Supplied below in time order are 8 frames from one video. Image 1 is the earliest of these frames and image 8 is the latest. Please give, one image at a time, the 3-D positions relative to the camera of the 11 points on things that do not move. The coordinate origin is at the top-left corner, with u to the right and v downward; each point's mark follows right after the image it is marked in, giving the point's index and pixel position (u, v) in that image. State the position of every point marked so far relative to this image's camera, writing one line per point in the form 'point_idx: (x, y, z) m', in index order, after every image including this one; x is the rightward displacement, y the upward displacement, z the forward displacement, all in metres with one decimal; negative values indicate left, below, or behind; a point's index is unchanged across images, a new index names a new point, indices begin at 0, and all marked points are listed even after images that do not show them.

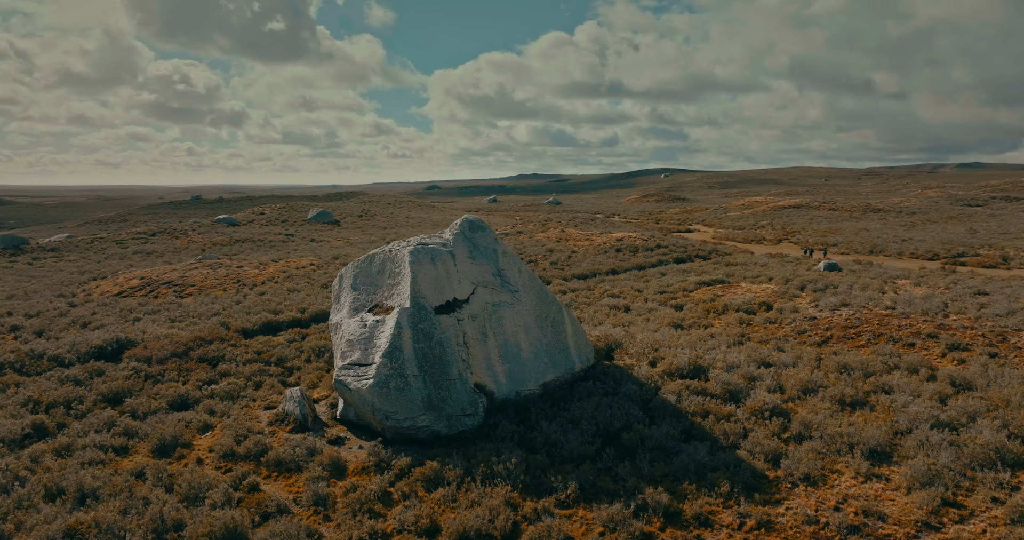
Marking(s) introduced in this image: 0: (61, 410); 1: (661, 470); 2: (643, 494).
0: (-8.8, -2.7, +13.7) m
1: (+1.9, -2.6, +9.1) m
2: (+1.6, -2.7, +8.5) m
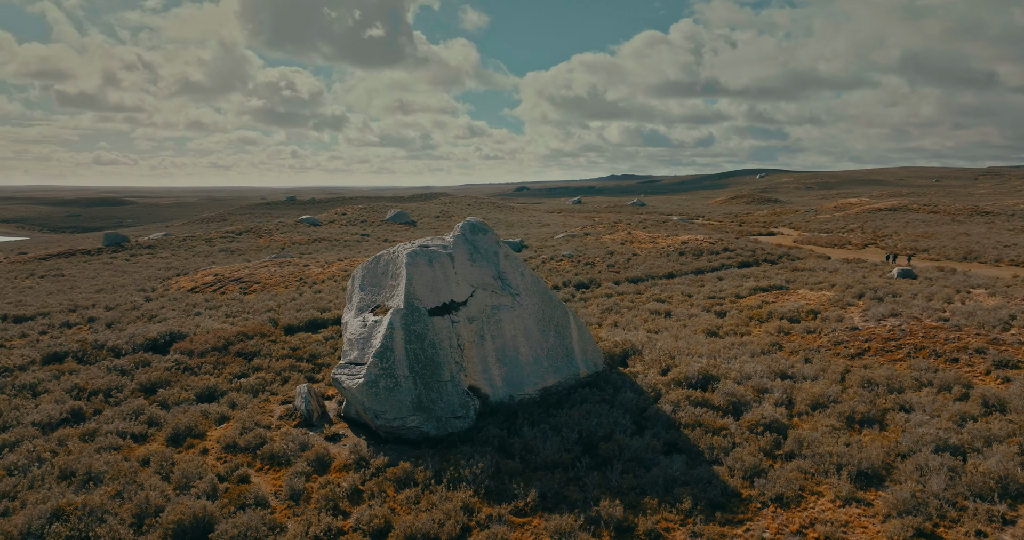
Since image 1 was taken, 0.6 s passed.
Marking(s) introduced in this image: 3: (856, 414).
0: (-8.6, -2.6, +14.7) m
1: (+1.4, -2.6, +8.8) m
2: (+1.0, -2.7, +8.3) m
3: (+5.2, -2.2, +10.9) m
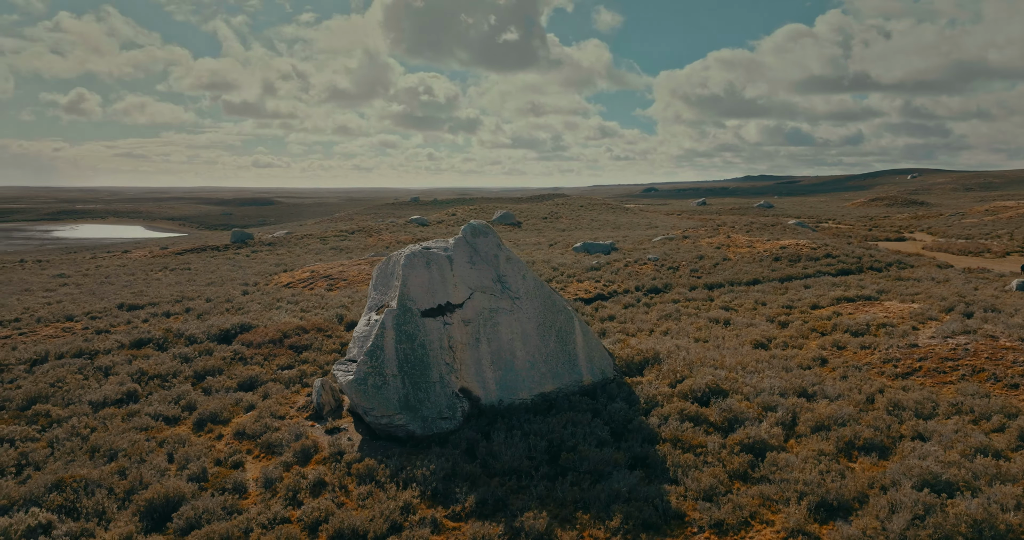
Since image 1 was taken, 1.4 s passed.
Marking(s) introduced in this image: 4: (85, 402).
0: (-8.1, -2.5, +16.1) m
1: (+0.7, -2.7, +8.6) m
2: (+0.2, -2.8, +8.1) m
3: (+4.8, -2.4, +9.9) m
4: (-8.8, -2.7, +14.5) m
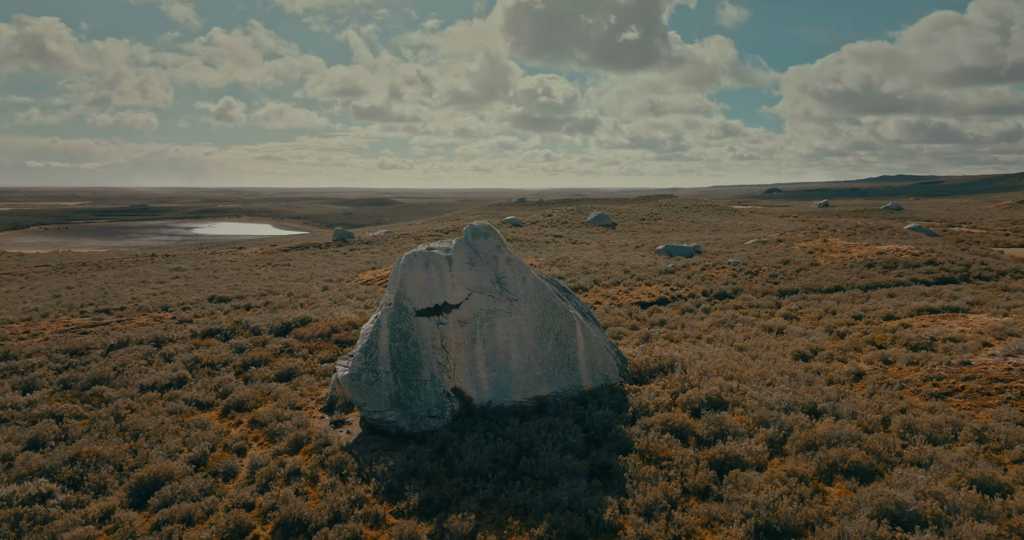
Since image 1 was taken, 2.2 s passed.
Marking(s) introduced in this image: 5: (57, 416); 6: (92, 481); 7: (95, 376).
0: (-7.5, -2.4, +17.4) m
1: (0.0, -2.8, +8.5) m
2: (-0.6, -2.8, +8.1) m
3: (+4.3, -2.5, +9.2) m
4: (-8.4, -2.6, +15.9) m
5: (-8.7, -2.8, +13.6) m
6: (-6.1, -3.0, +10.2) m
7: (-9.7, -2.5, +16.4) m
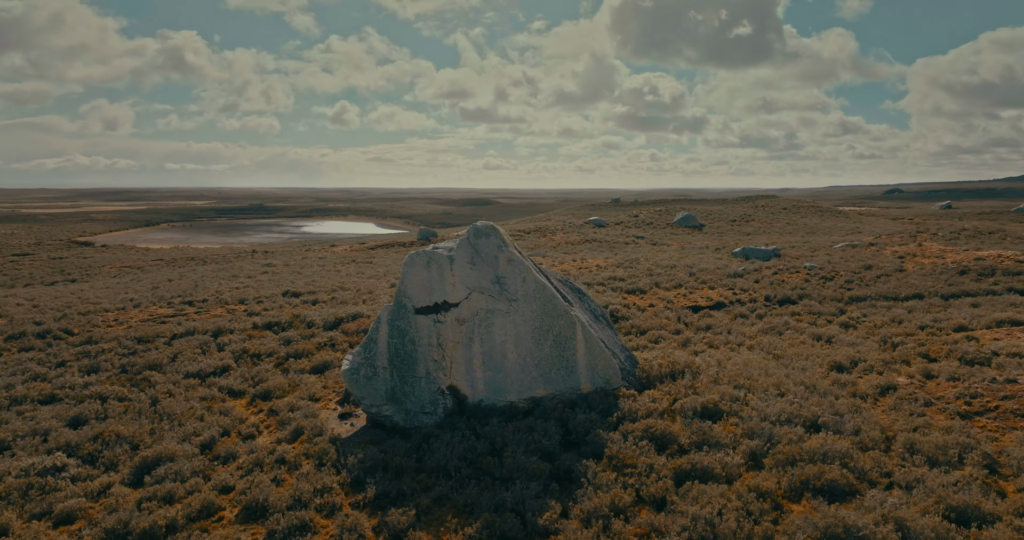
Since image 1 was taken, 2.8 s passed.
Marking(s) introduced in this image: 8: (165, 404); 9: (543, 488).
0: (-6.8, -2.3, +18.4) m
1: (-0.6, -2.8, +8.6) m
2: (-1.2, -2.8, +8.3) m
3: (+3.7, -2.6, +8.6) m
4: (-7.9, -2.4, +17.1) m
5: (-8.5, -2.7, +14.8) m
6: (-6.4, -2.9, +11.1) m
7: (-9.1, -2.3, +17.8) m
8: (-6.9, -2.7, +14.2) m
9: (+0.4, -2.7, +8.7) m
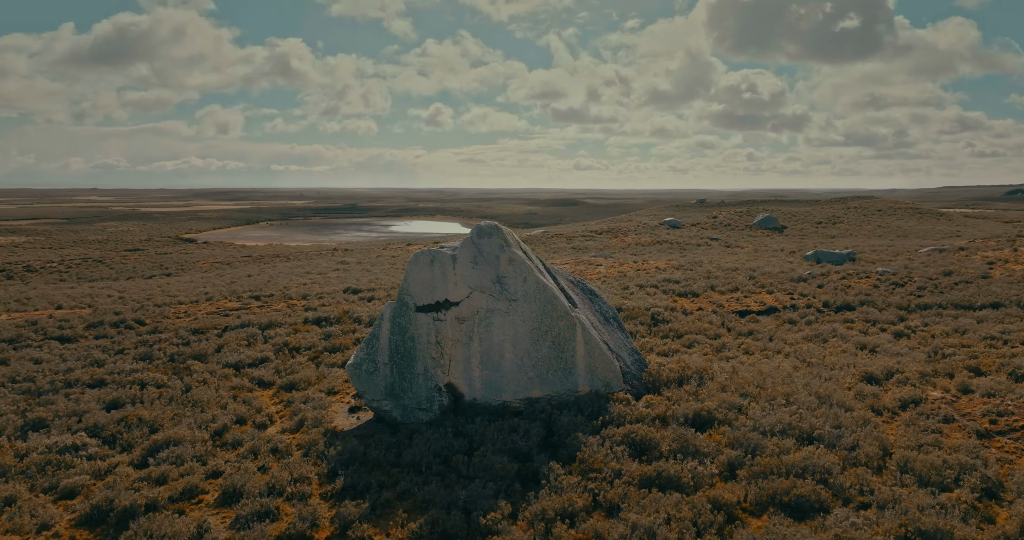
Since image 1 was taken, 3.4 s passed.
0: (-6.0, -2.2, +19.2) m
1: (-1.1, -2.7, +8.7) m
2: (-1.8, -2.8, +8.5) m
3: (+3.2, -2.6, +8.2) m
4: (-7.3, -2.3, +18.0) m
5: (-8.2, -2.5, +15.8) m
6: (-6.5, -2.8, +11.9) m
7: (-8.4, -2.2, +18.9) m
8: (-6.7, -2.6, +15.1) m
9: (-0.1, -2.7, +8.7) m
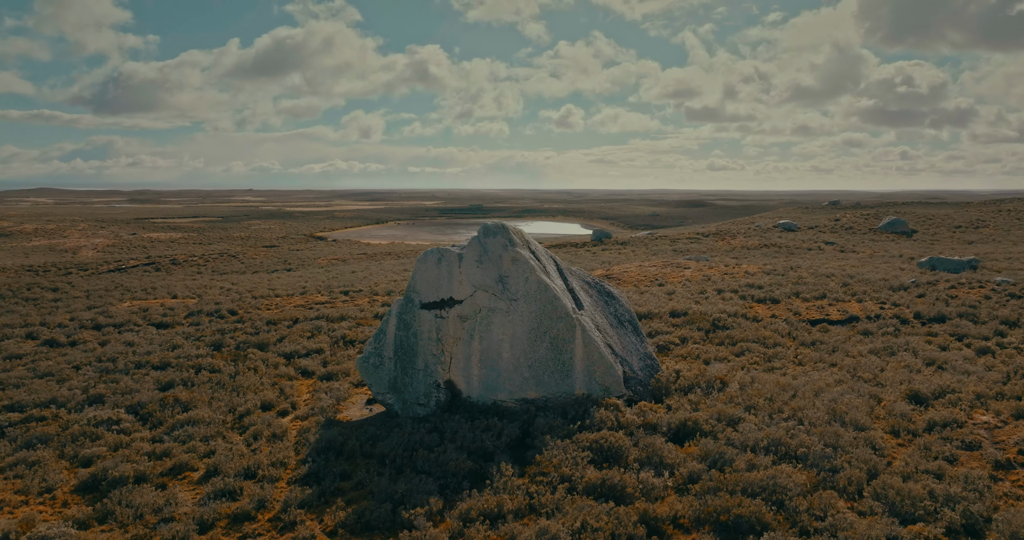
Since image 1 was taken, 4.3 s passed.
0: (-4.8, -2.1, +20.1) m
1: (-1.8, -2.7, +8.9) m
2: (-2.5, -2.7, +8.8) m
3: (+2.4, -2.6, +7.7) m
4: (-6.2, -2.2, +19.2) m
5: (-7.5, -2.4, +17.2) m
6: (-6.6, -2.7, +13.0) m
7: (-7.1, -2.0, +20.2) m
8: (-6.2, -2.5, +16.2) m
9: (-0.8, -2.6, +8.7) m
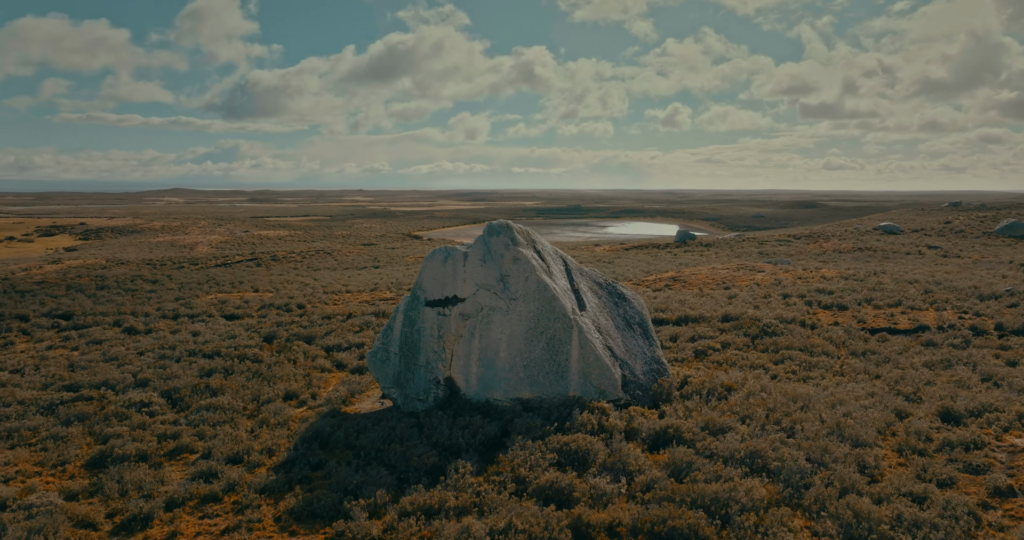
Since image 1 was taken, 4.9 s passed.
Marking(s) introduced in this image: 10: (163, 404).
0: (-3.7, -2.0, +20.7) m
1: (-2.3, -2.7, +9.2) m
2: (-3.0, -2.7, +9.2) m
3: (+1.6, -2.7, +7.4) m
4: (-5.3, -2.1, +20.0) m
5: (-6.8, -2.2, +18.2) m
6: (-6.5, -2.6, +14.0) m
7: (-6.0, -1.9, +21.1) m
8: (-5.6, -2.4, +17.0) m
9: (-1.4, -2.6, +8.9) m
10: (-6.7, -2.6, +13.7) m
